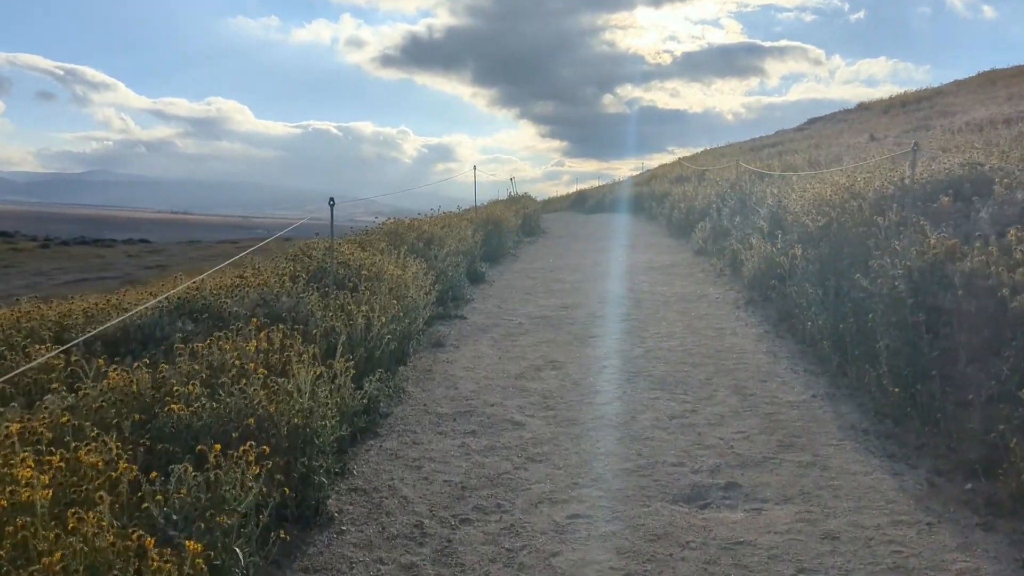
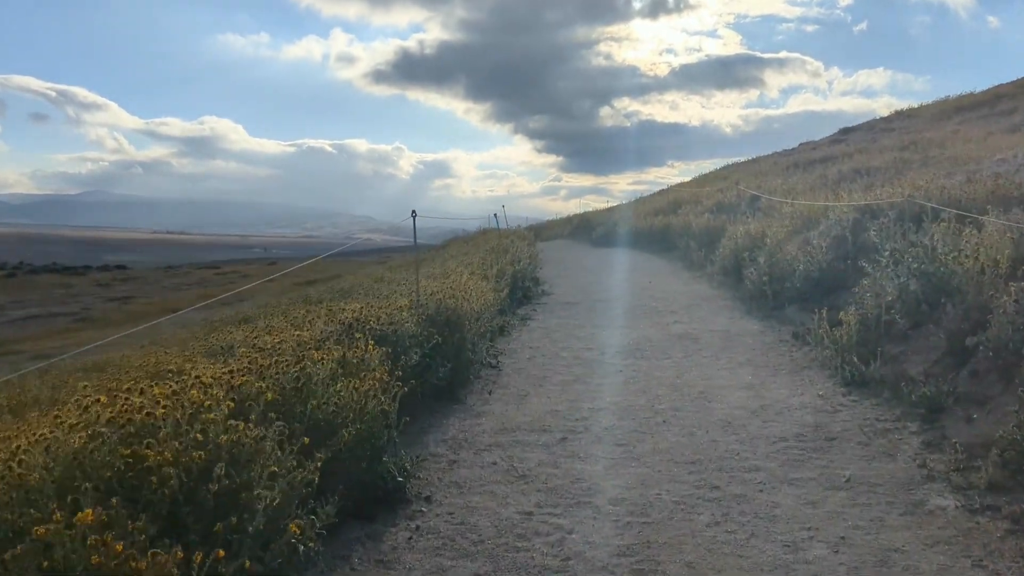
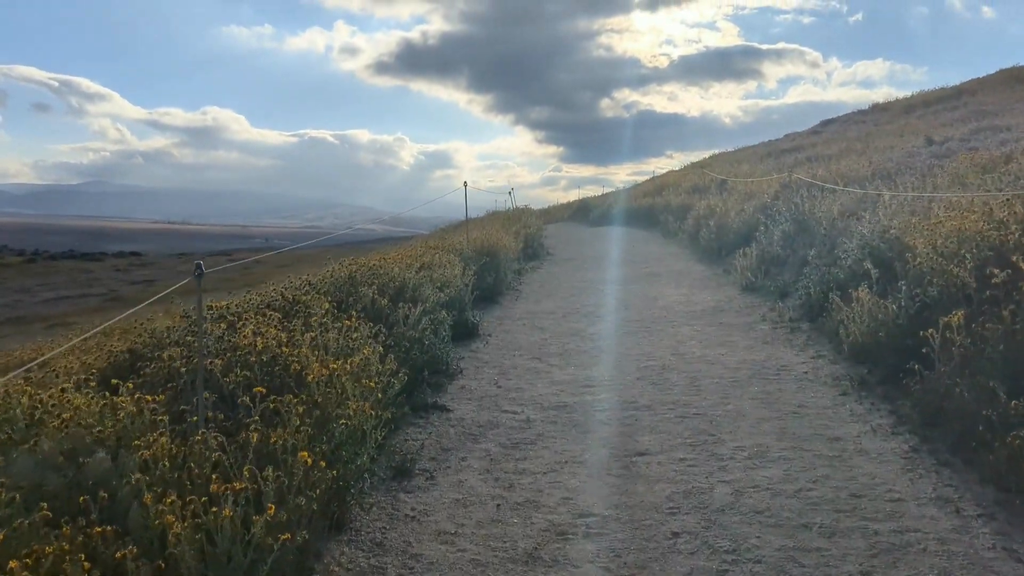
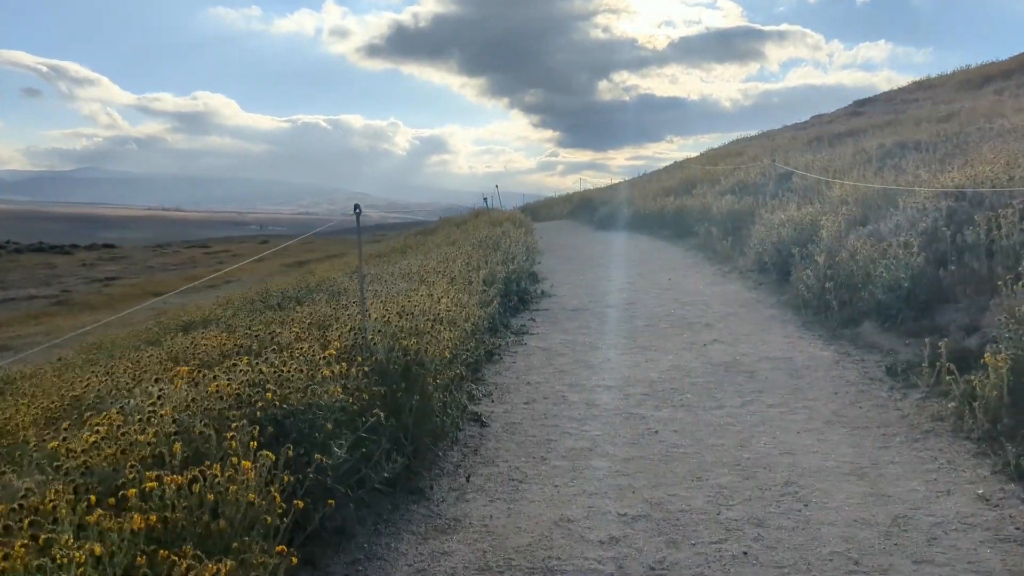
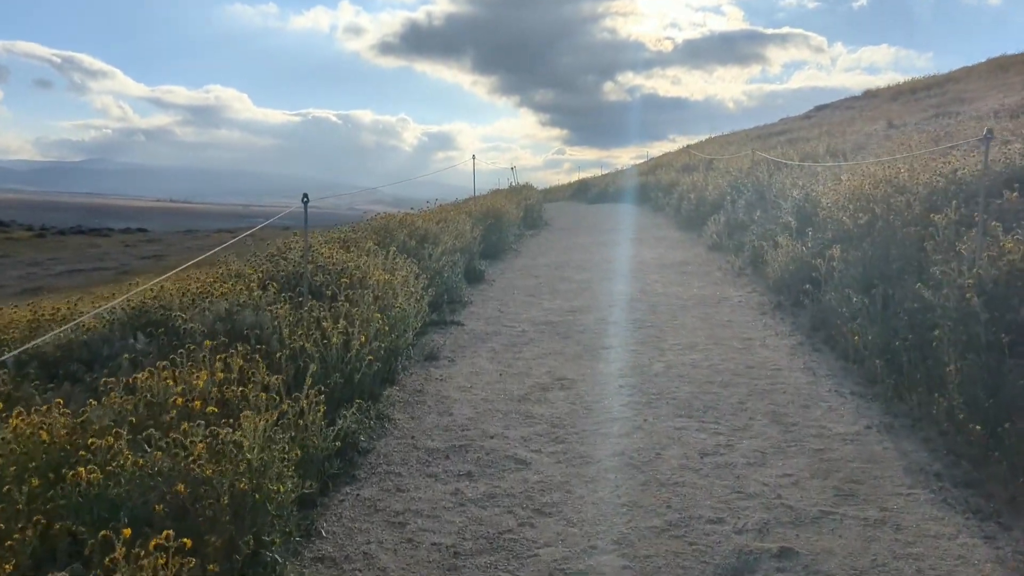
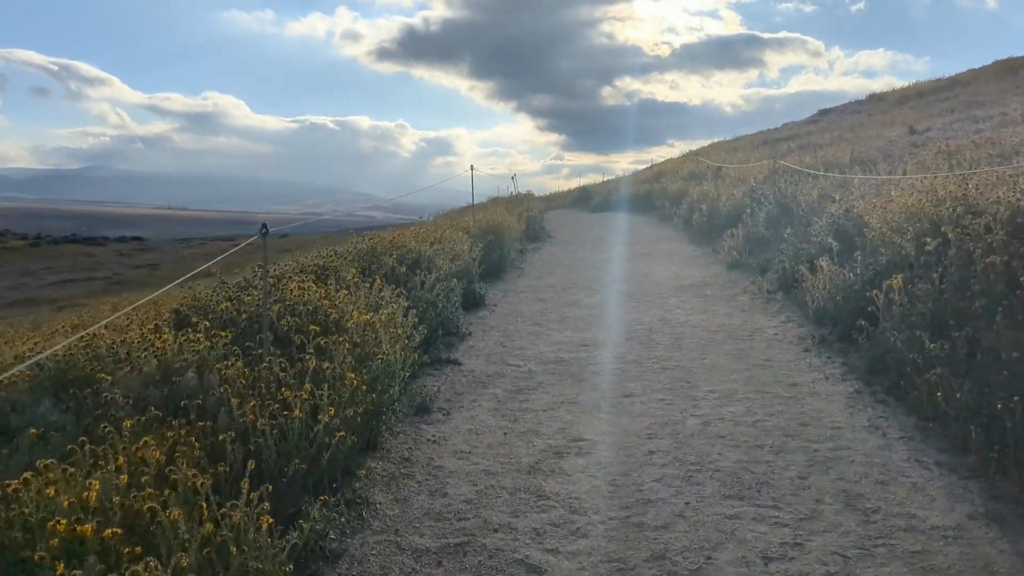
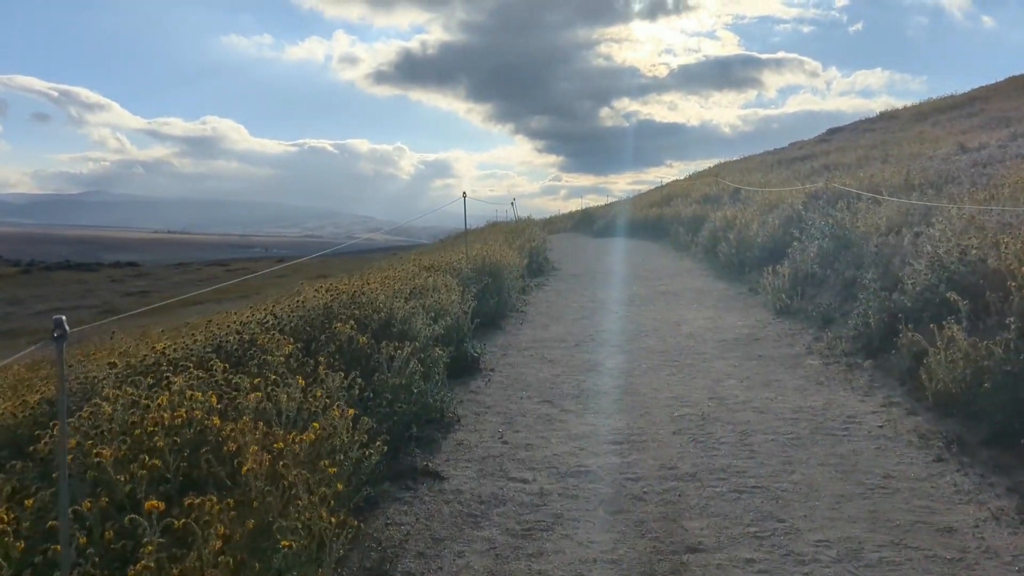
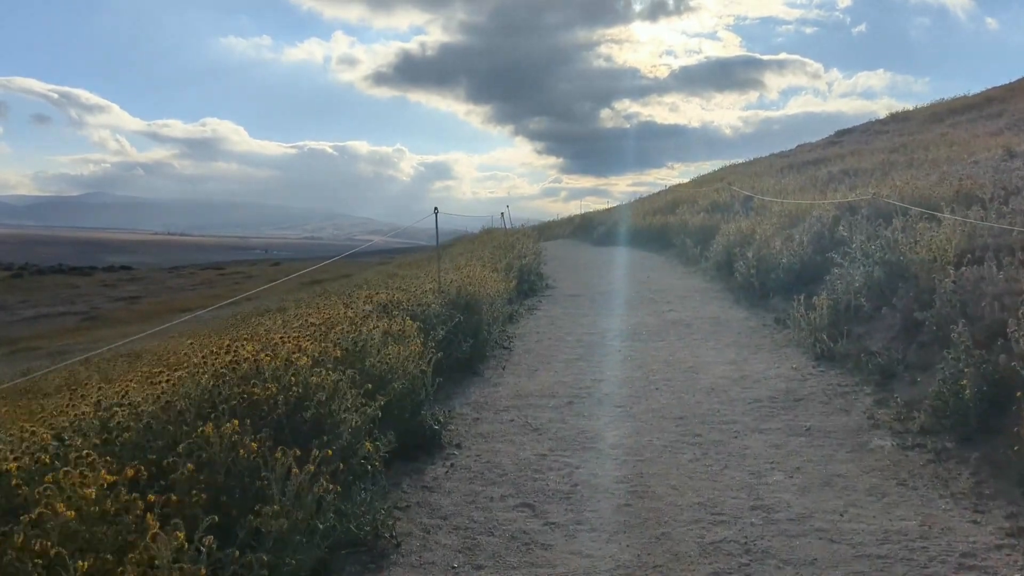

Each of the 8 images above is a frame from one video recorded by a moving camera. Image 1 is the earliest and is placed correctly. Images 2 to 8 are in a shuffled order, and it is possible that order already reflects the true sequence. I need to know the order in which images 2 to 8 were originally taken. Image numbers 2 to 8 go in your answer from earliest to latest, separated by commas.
5, 6, 3, 7, 8, 2, 4
